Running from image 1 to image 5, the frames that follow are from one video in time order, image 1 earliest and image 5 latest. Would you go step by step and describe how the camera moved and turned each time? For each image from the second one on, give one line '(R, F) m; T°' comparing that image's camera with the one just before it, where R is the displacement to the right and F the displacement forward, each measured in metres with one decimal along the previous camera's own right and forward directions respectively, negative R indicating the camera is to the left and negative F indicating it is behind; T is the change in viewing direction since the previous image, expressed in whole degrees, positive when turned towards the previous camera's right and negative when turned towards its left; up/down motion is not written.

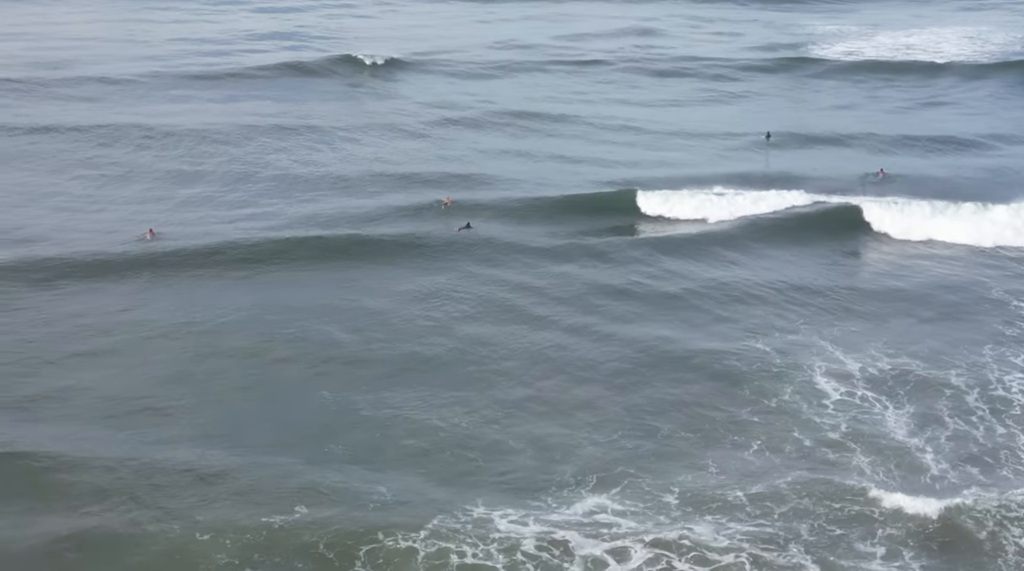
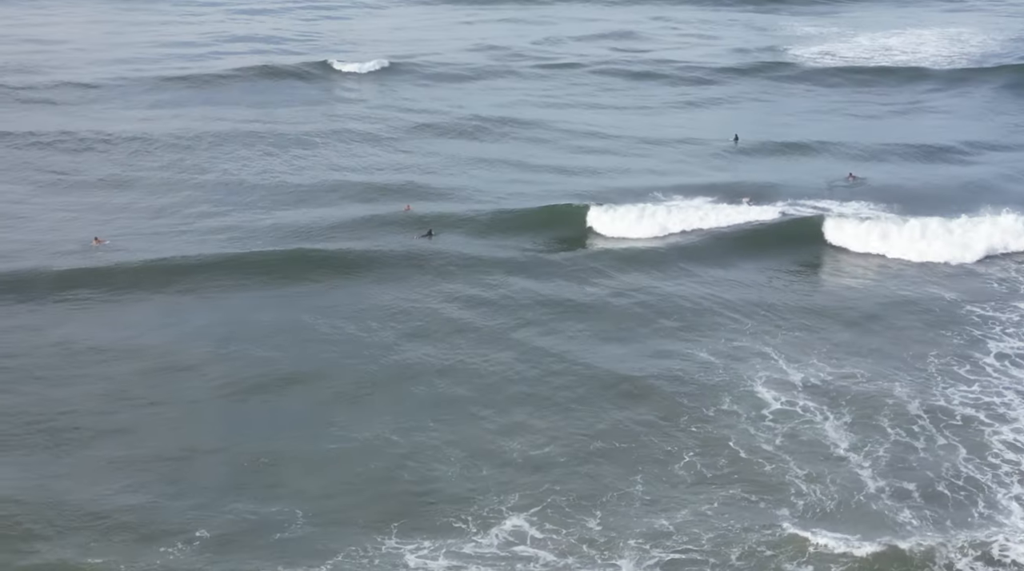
(+1.6, +0.9) m; 0°
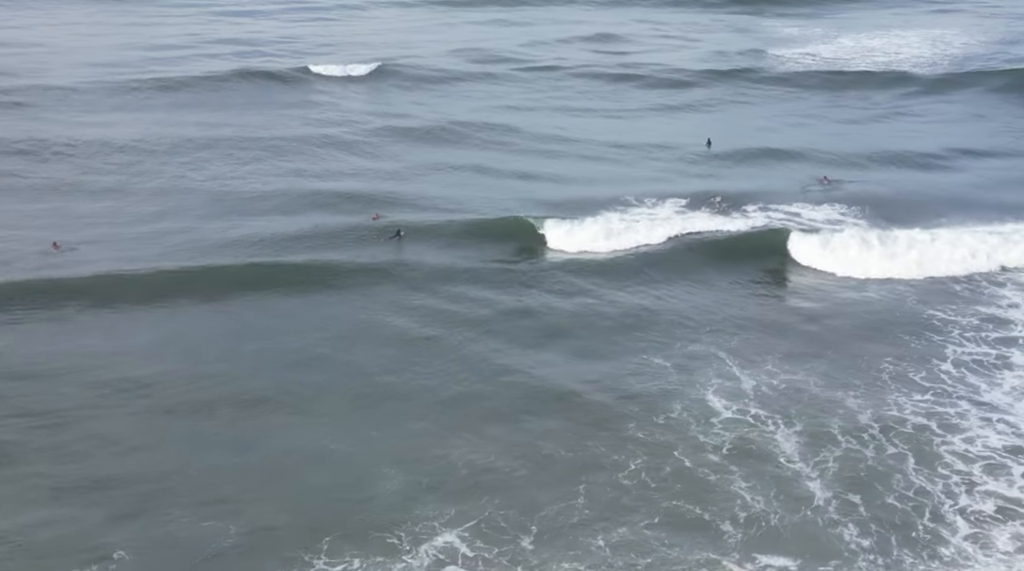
(+1.2, +0.6) m; 0°
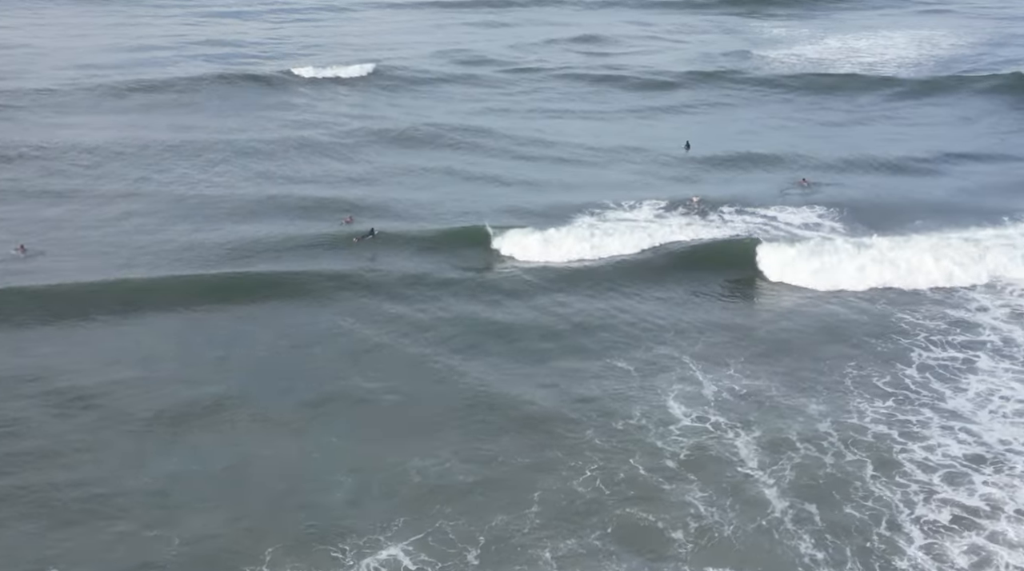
(+1.0, +0.5) m; 0°
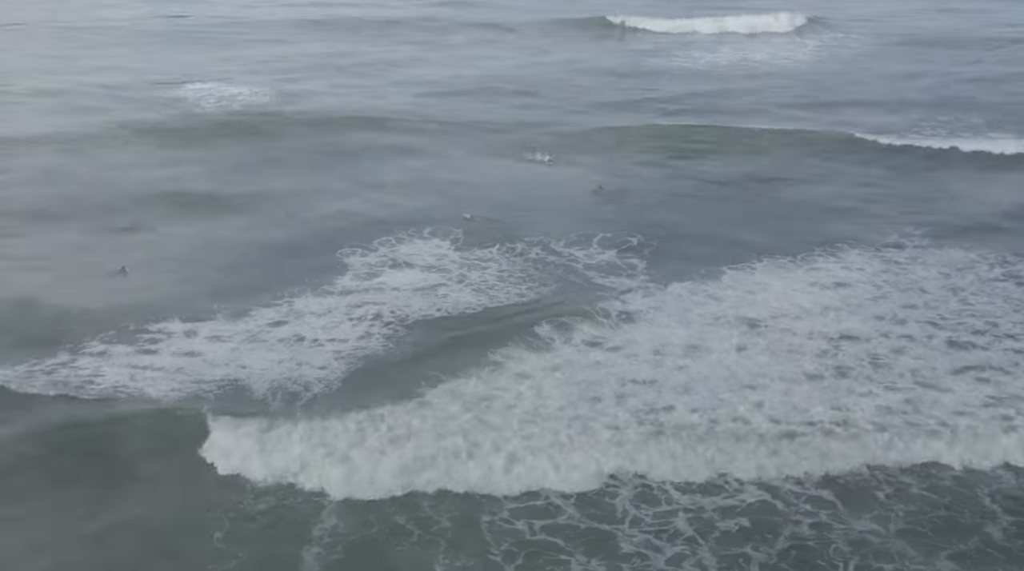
(+9.3, +2.8) m; +1°
